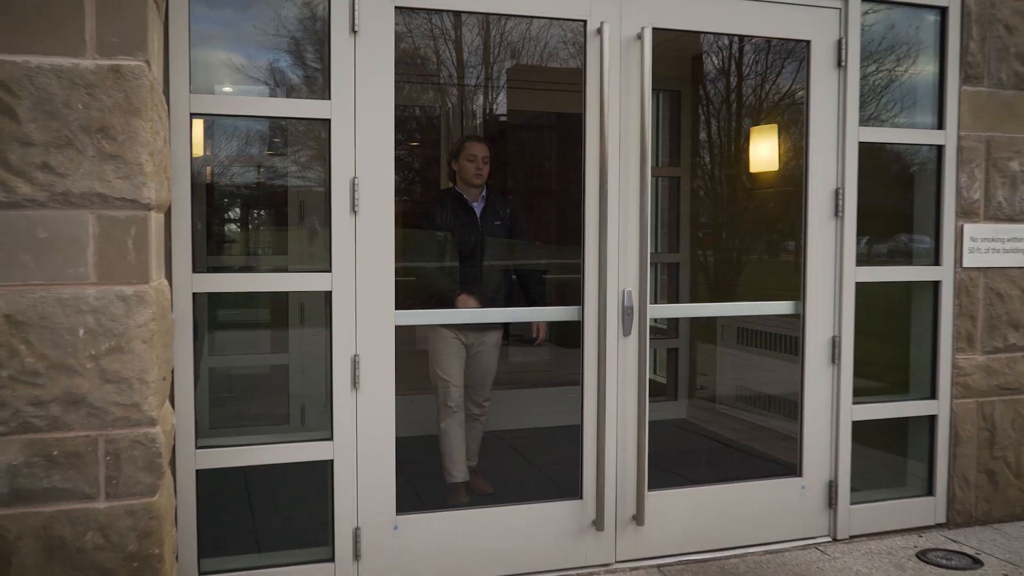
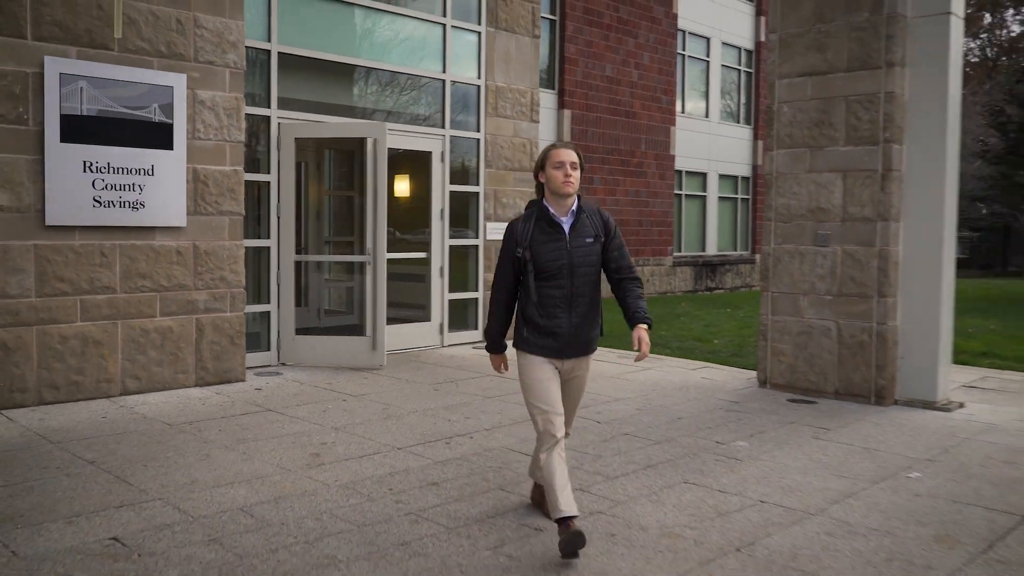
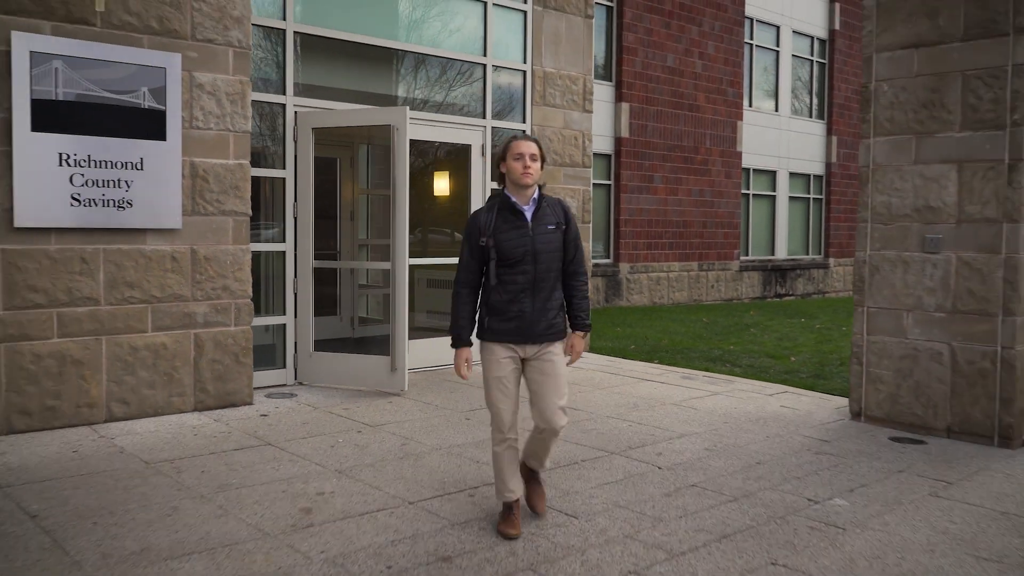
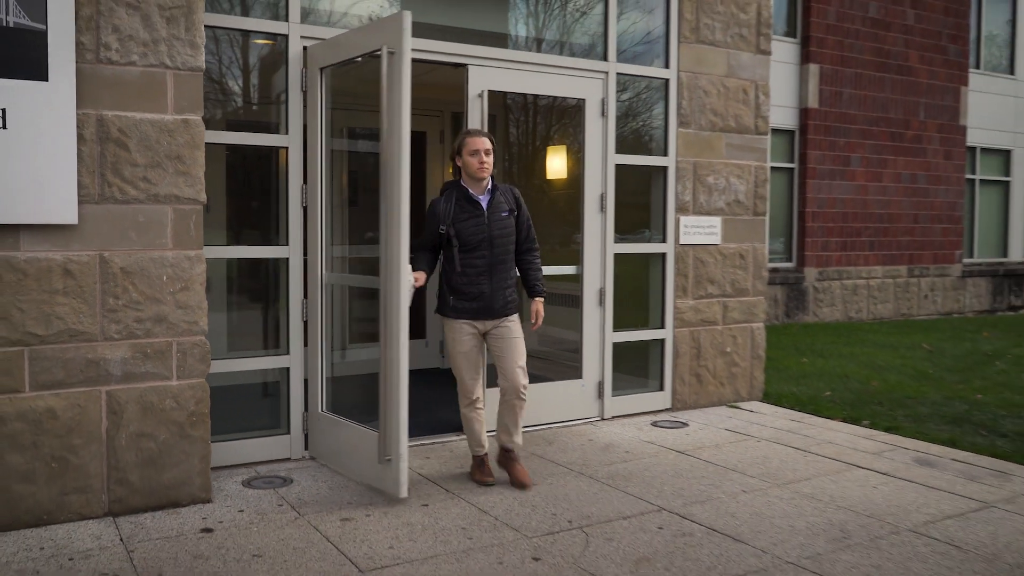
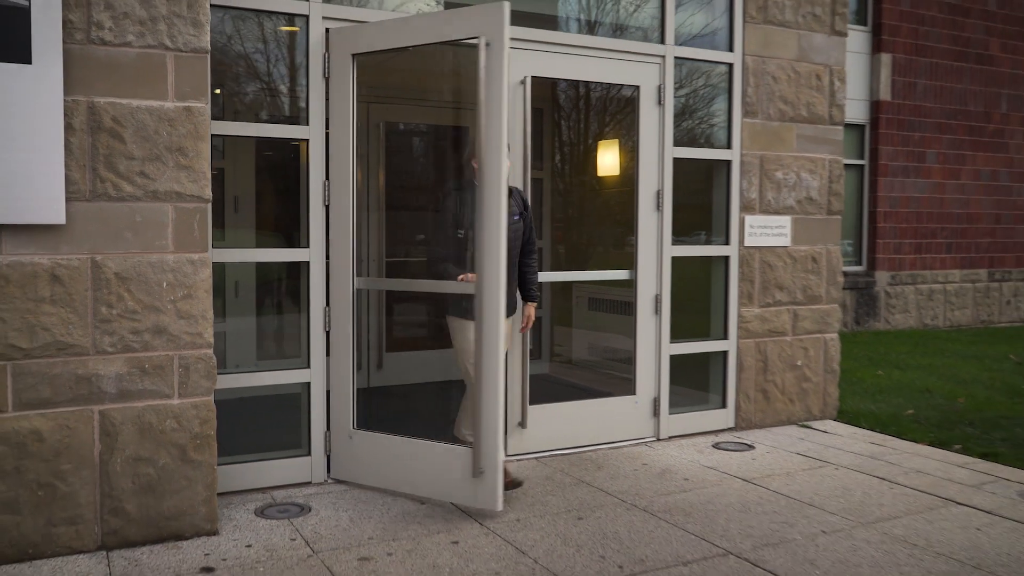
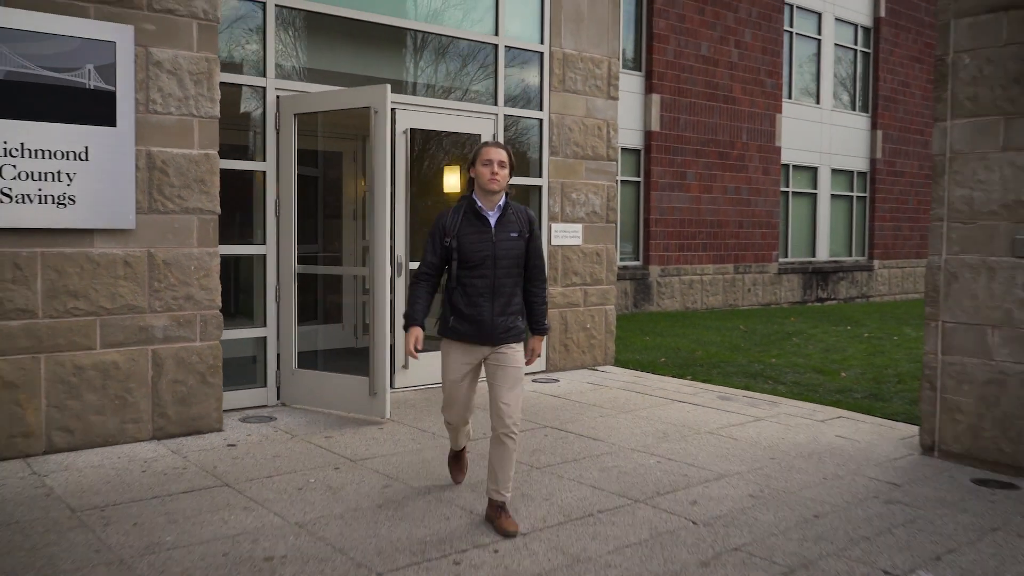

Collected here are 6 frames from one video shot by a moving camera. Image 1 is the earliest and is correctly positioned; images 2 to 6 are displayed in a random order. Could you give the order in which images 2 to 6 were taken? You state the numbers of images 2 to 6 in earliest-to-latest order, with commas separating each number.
5, 4, 6, 3, 2
